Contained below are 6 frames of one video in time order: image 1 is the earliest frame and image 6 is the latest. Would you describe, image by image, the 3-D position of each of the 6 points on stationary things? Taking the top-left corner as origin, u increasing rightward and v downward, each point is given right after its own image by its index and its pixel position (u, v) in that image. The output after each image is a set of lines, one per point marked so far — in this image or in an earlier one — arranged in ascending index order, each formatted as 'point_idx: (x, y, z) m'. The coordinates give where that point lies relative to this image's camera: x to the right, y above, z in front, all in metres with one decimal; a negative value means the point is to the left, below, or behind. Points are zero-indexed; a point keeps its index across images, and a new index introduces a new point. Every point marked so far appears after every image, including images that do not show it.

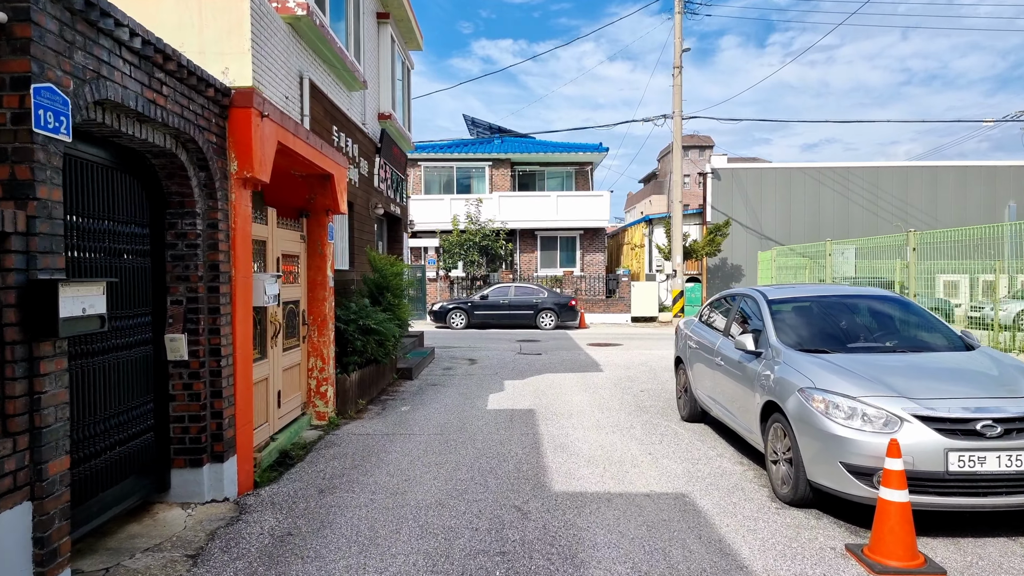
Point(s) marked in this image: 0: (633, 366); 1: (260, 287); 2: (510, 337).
0: (+1.8, -1.2, +11.6) m
1: (-1.8, 0.0, +5.5) m
2: (0.0, -1.2, +17.8) m
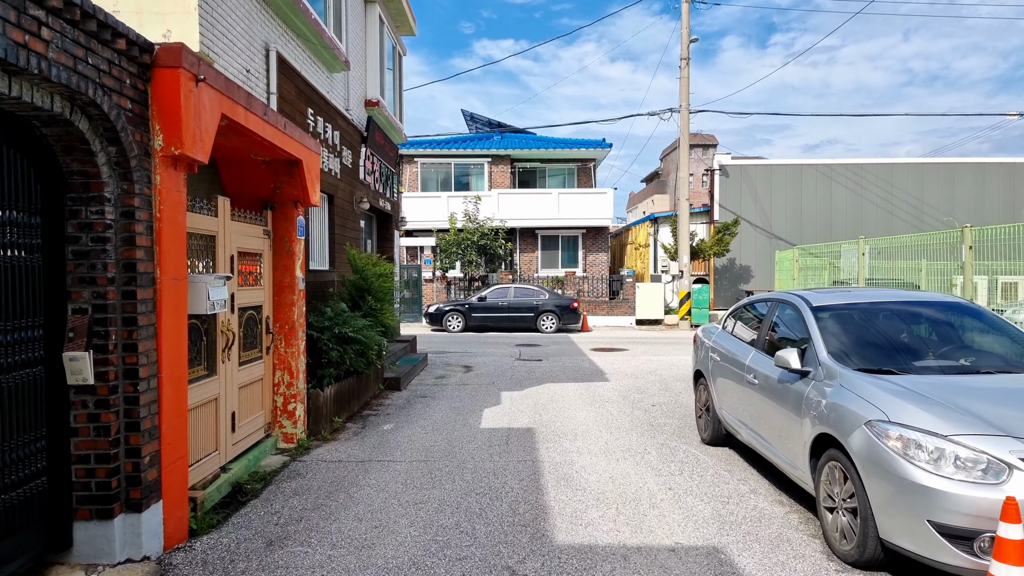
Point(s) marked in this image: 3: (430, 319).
0: (+1.8, -1.3, +10.7) m
1: (-1.9, 0.0, +4.5) m
2: (-0.1, -1.2, +16.9) m
3: (-2.1, -0.8, +19.5) m
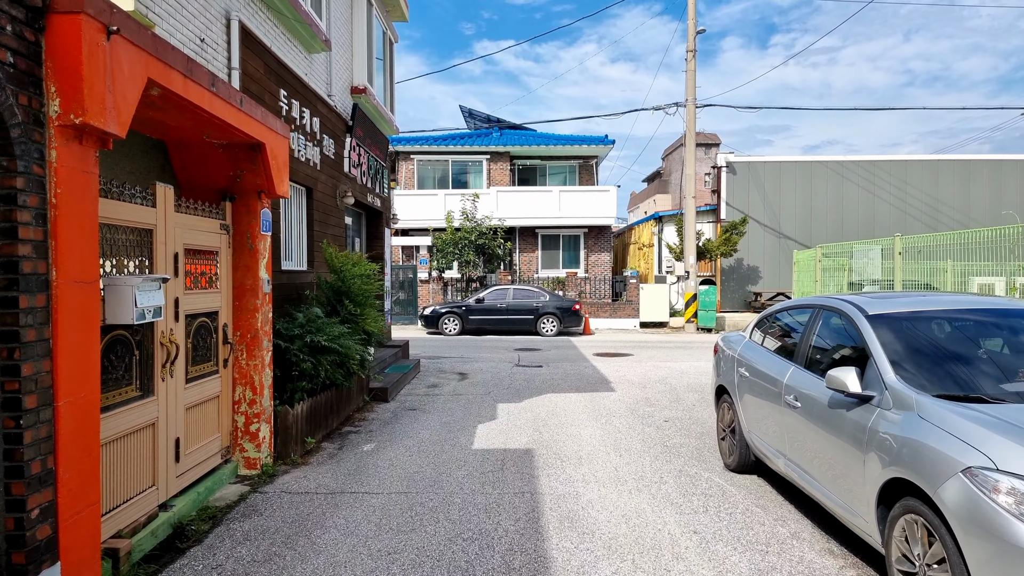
0: (+1.8, -1.3, +9.8) m
1: (-1.9, 0.0, +3.7) m
2: (-0.1, -1.2, +16.1) m
3: (-2.1, -0.8, +18.7) m
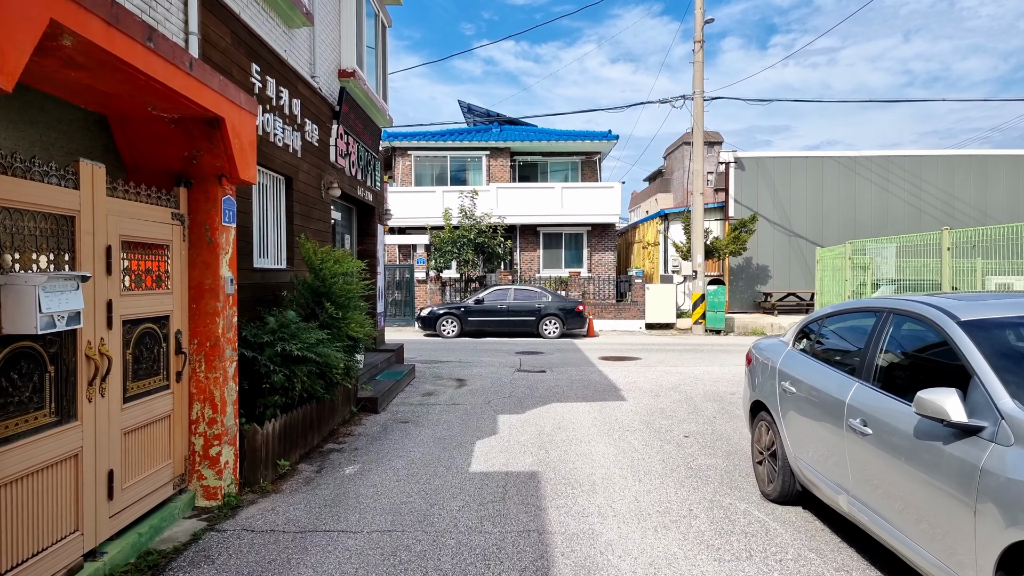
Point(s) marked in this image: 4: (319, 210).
0: (+1.8, -1.3, +9.1) m
1: (-1.9, 0.0, +2.9) m
2: (-0.1, -1.2, +15.3) m
3: (-2.1, -0.8, +17.9) m
4: (-2.0, +0.8, +7.9) m
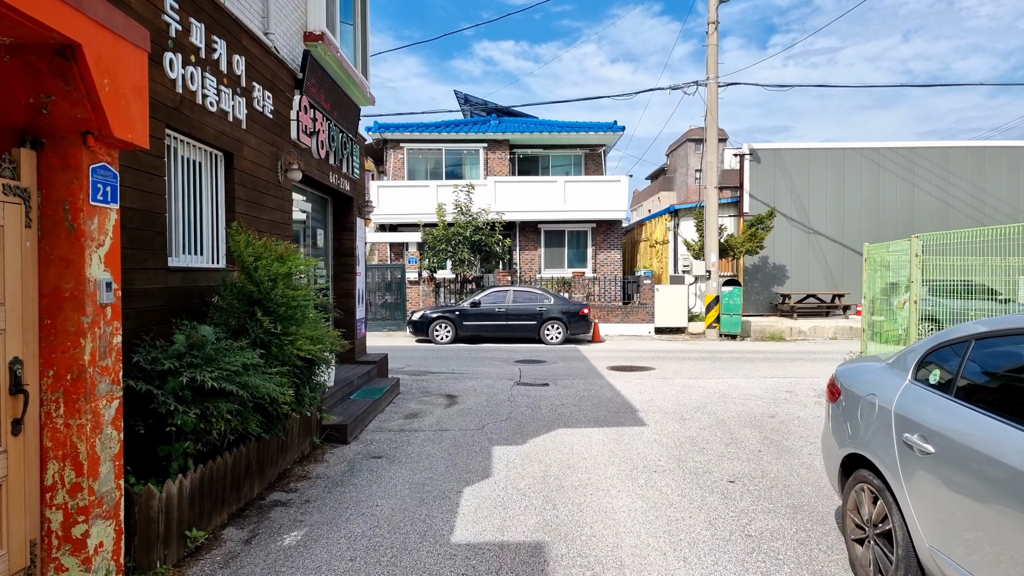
0: (+1.8, -1.3, +7.6) m
1: (-1.9, -0.1, +1.5) m
2: (-0.1, -1.3, +13.9) m
3: (-2.2, -0.9, +16.5) m
4: (-2.1, +0.8, +6.5) m
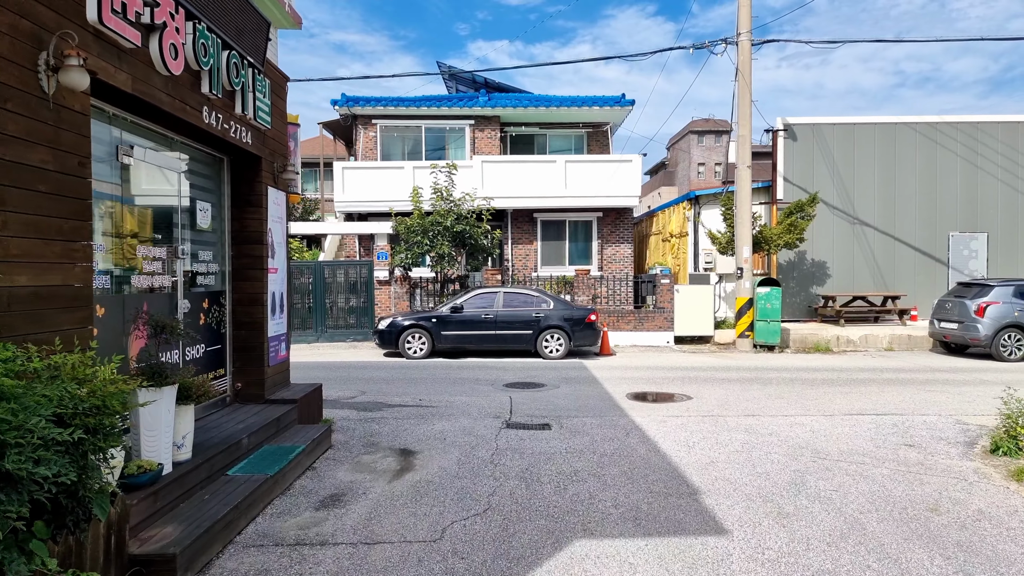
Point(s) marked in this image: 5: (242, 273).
0: (+1.7, -1.3, +4.5) m
1: (-2.0, -0.1, -1.7) m
2: (-0.2, -1.3, +10.7) m
3: (-2.3, -0.9, +13.3) m
4: (-2.2, +0.8, +3.3) m
5: (-2.3, +0.1, +6.5) m
